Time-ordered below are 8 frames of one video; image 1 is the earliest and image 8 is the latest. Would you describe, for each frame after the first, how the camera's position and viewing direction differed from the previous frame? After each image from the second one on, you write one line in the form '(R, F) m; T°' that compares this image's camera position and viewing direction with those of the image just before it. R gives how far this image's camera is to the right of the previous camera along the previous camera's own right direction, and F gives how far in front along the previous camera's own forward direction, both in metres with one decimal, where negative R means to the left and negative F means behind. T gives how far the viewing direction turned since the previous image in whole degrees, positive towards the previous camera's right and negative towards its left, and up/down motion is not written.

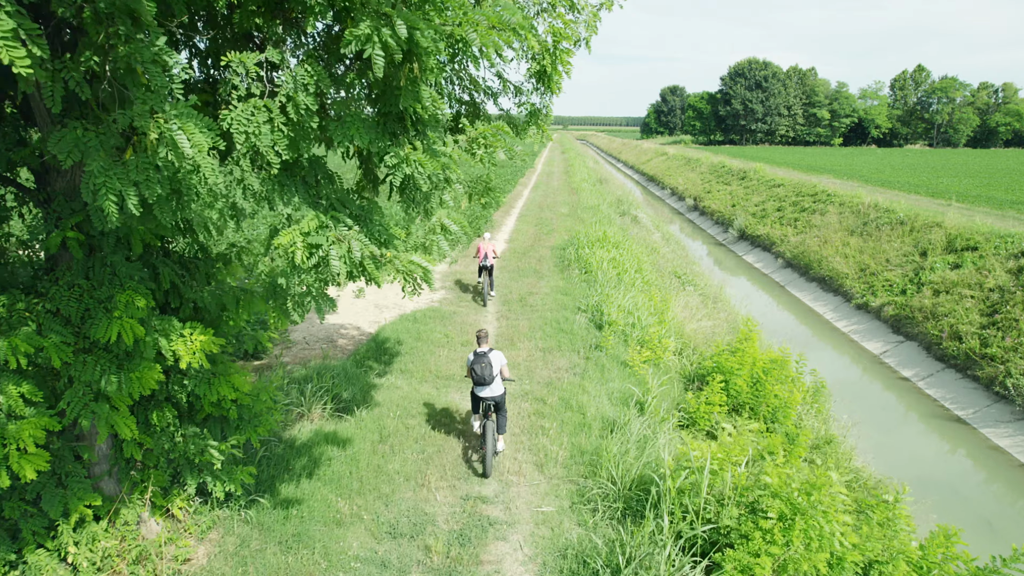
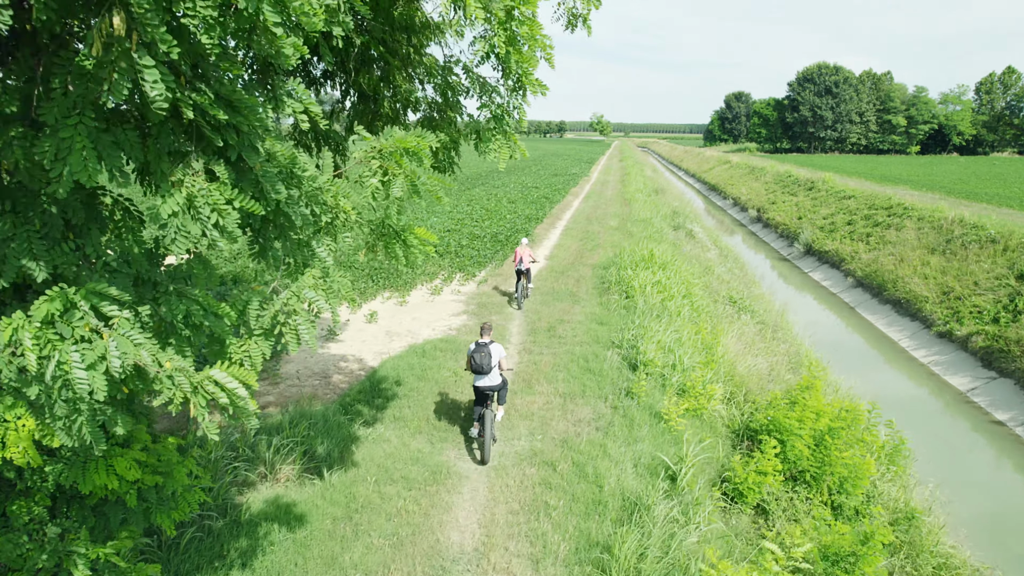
(+0.6, +1.6) m; -5°
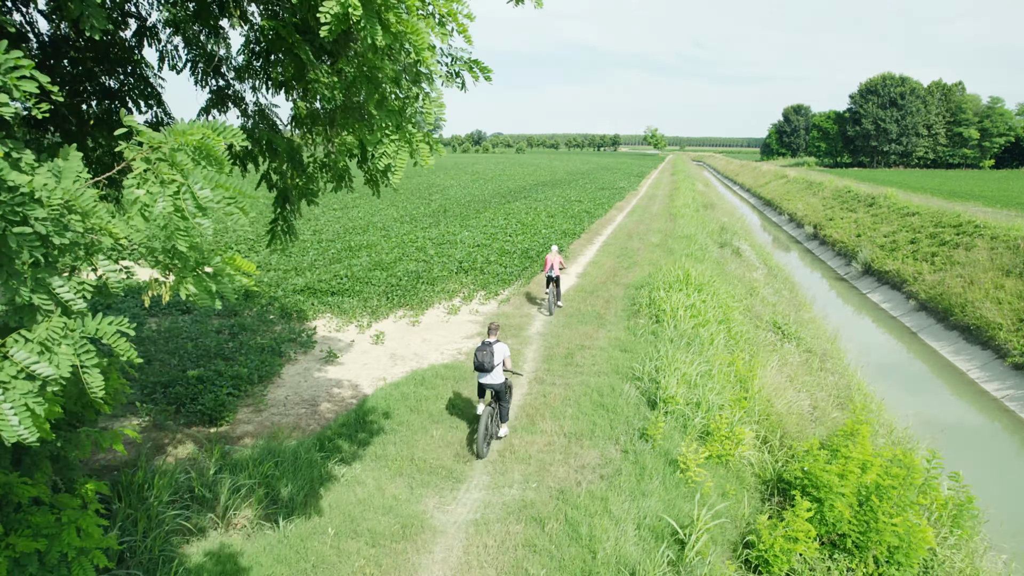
(+0.6, +1.0) m; -4°
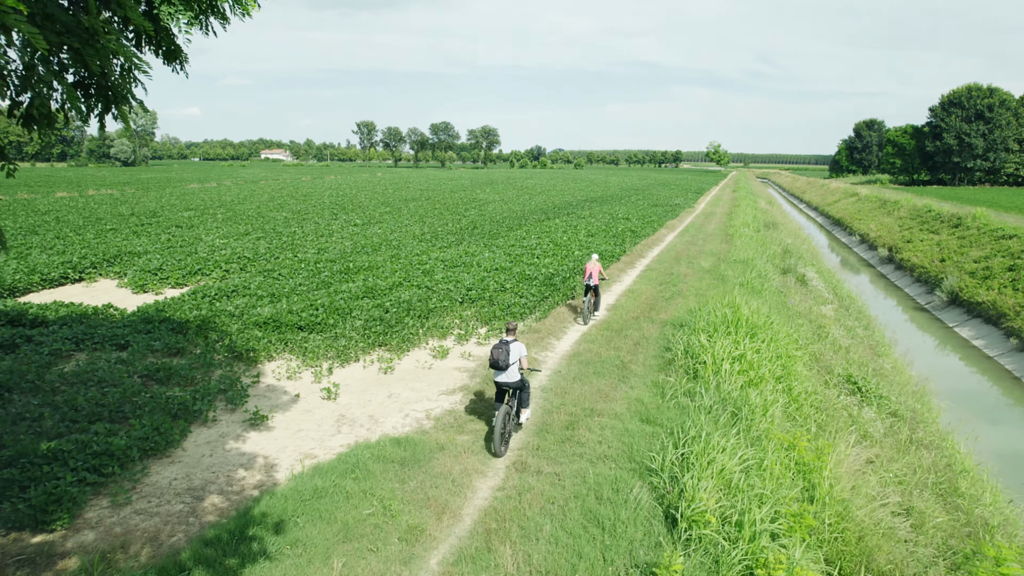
(+0.9, +2.8) m; -5°
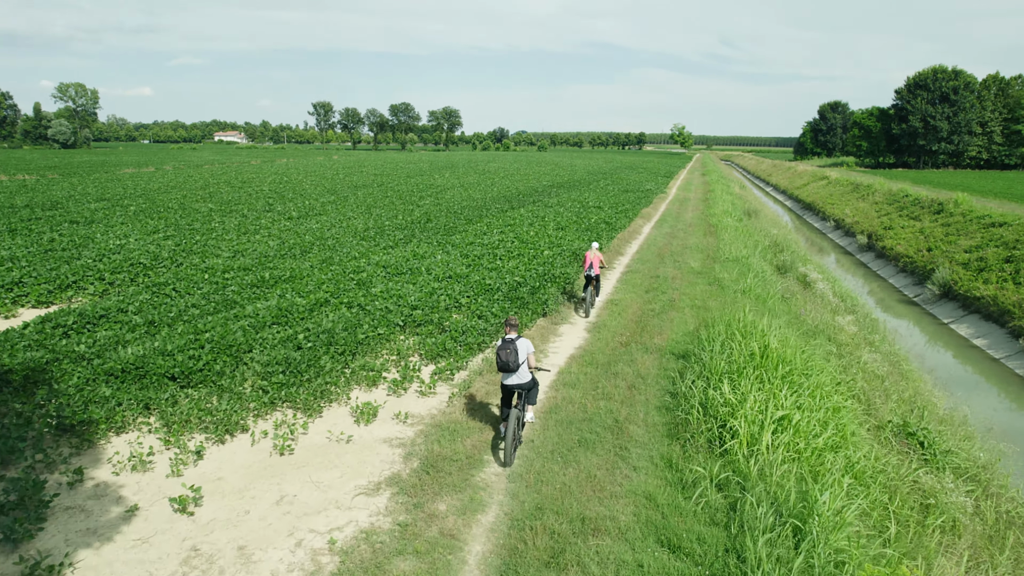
(+0.1, +3.3) m; +3°
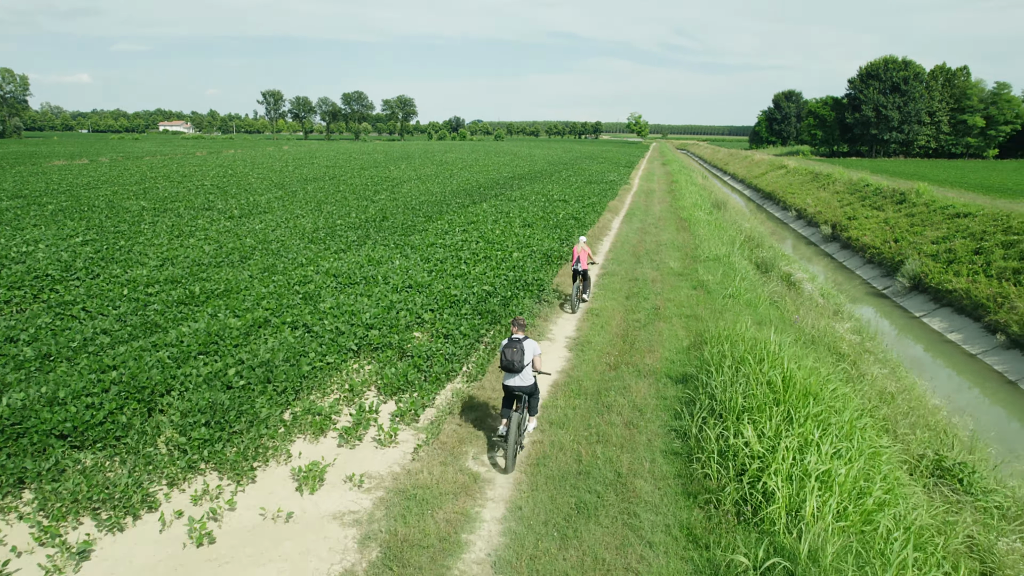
(-0.2, +1.6) m; +4°
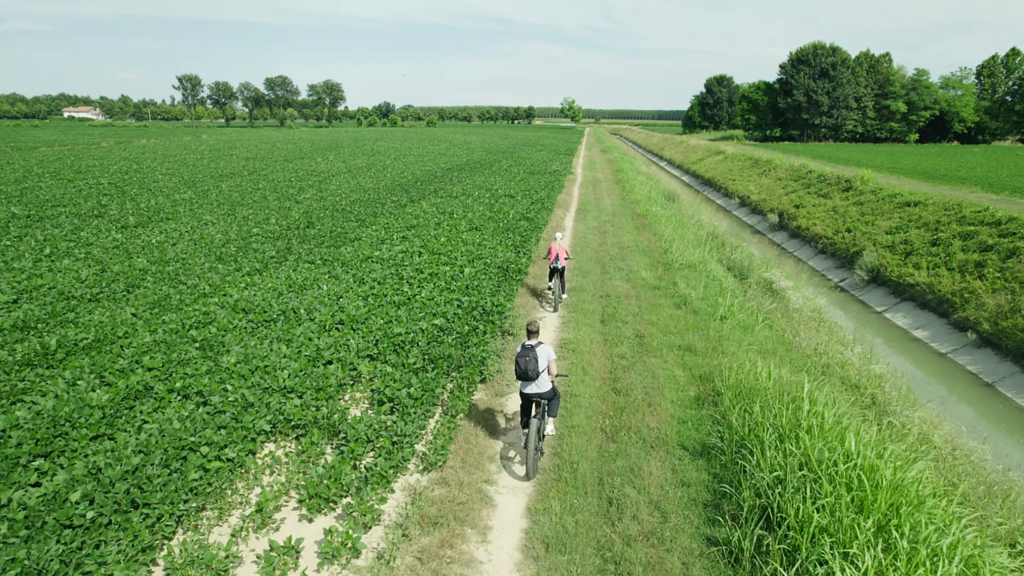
(-0.3, +2.5) m; +5°
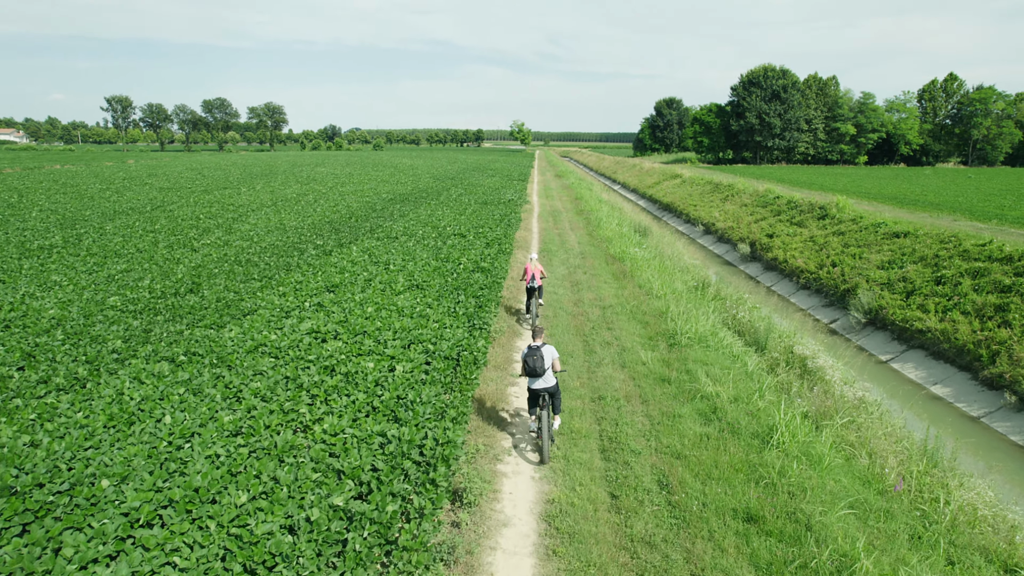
(0.0, +4.3) m; +4°
